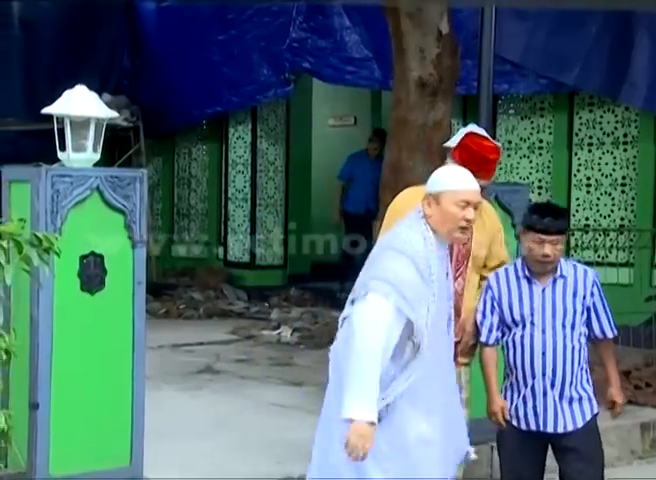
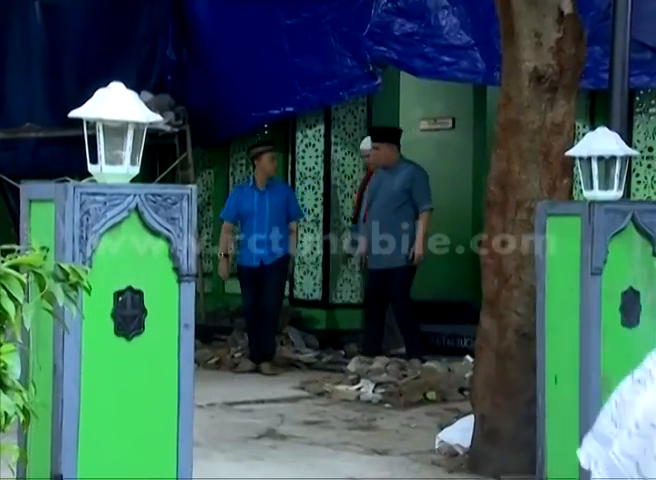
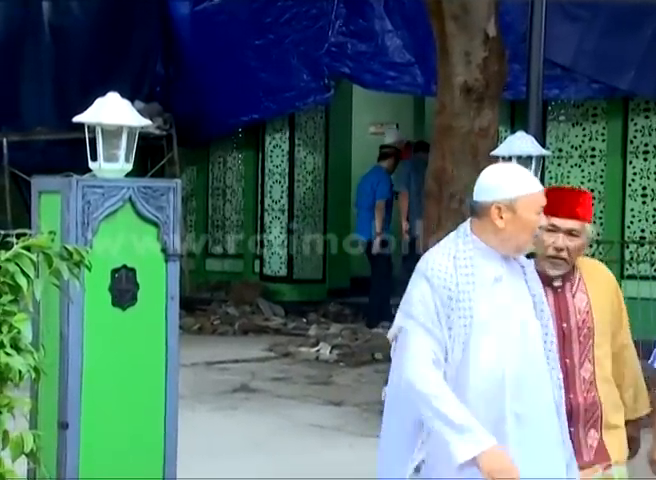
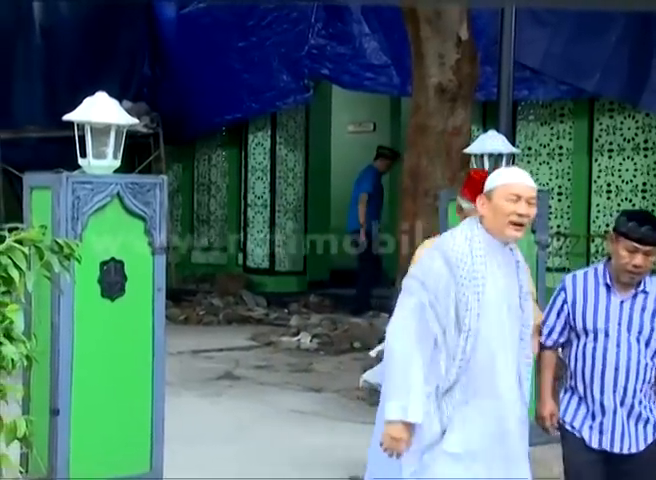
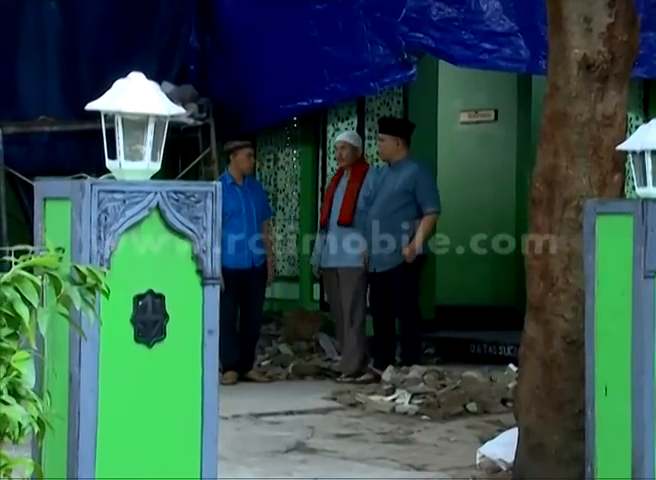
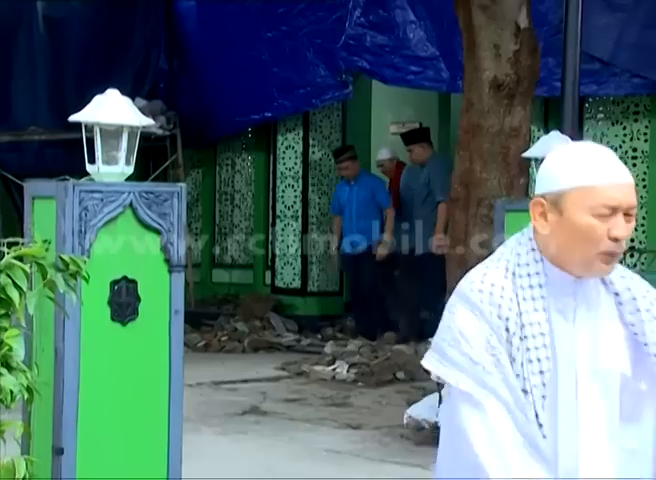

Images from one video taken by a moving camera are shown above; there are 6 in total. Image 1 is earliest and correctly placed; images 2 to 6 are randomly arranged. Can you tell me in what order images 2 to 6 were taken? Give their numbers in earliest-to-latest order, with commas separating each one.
4, 3, 6, 2, 5
